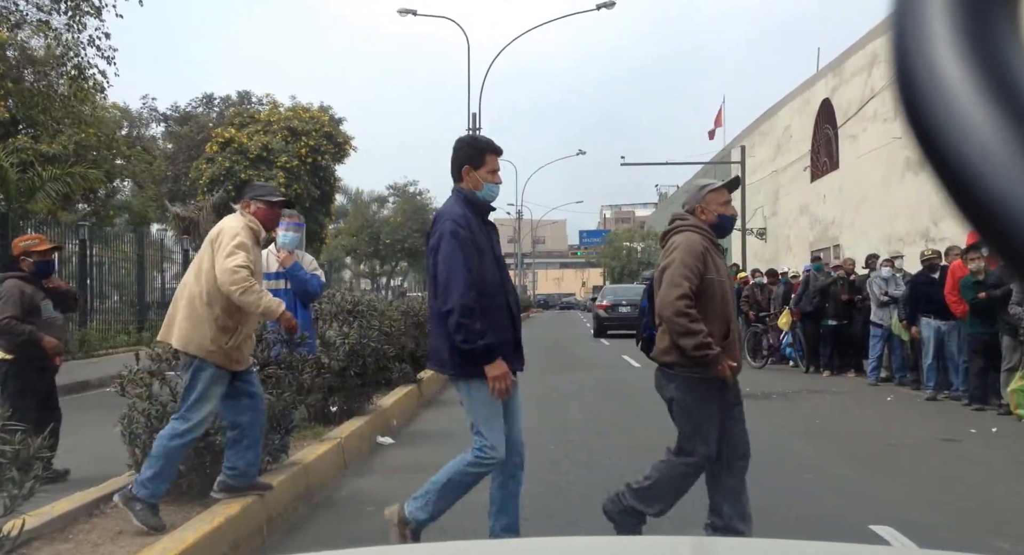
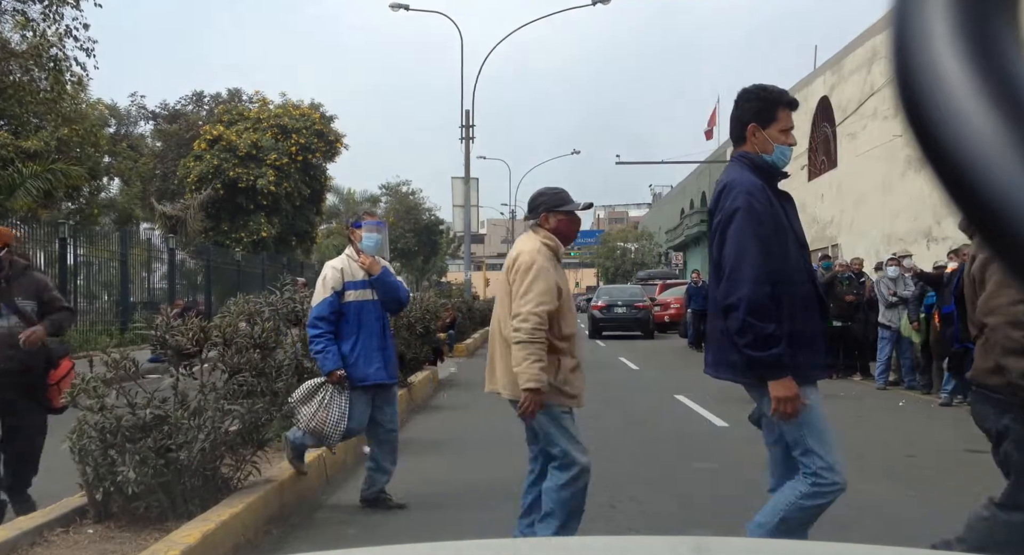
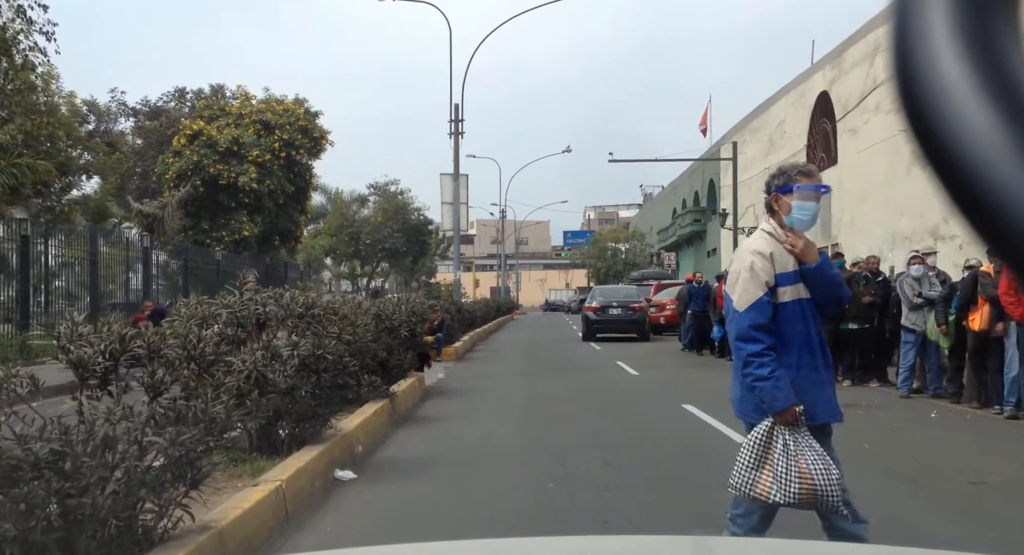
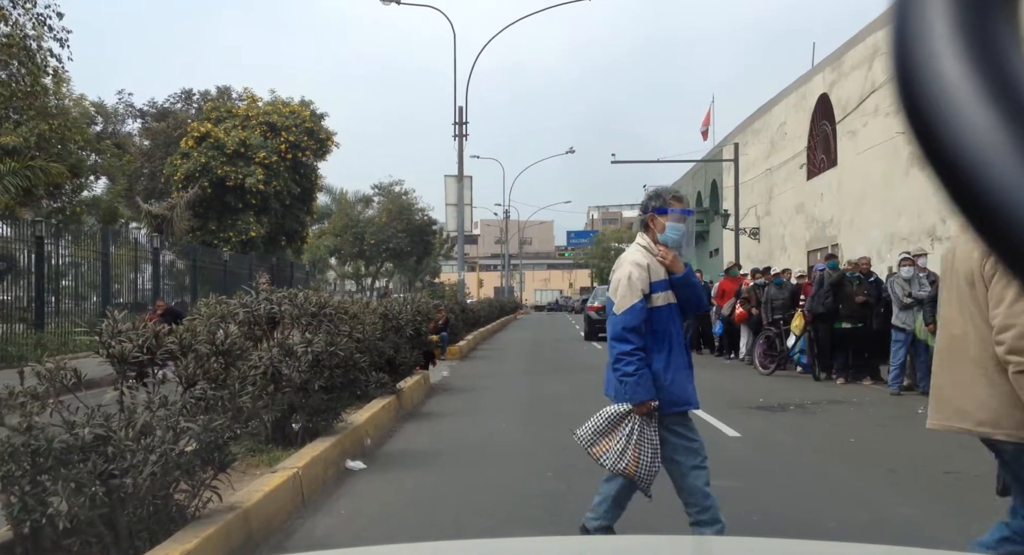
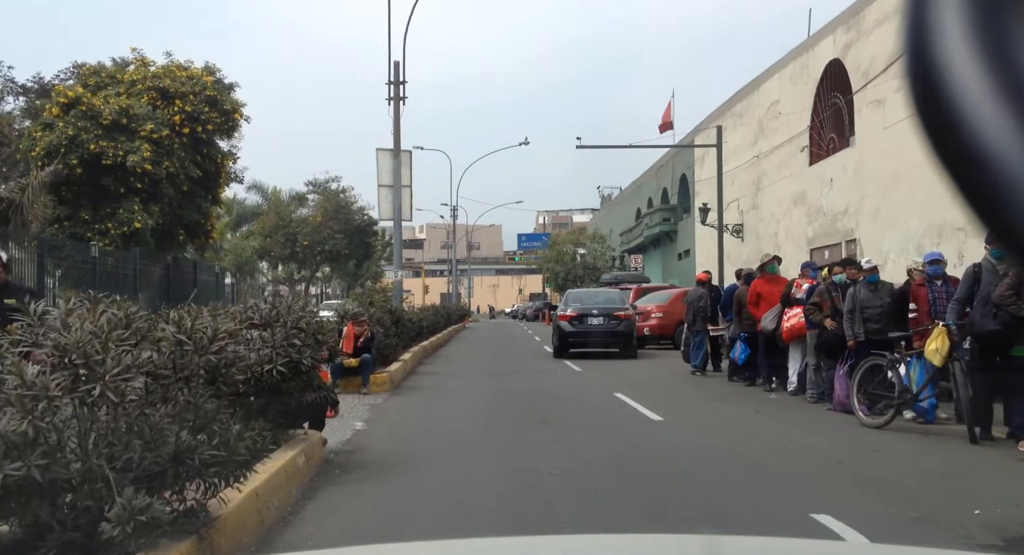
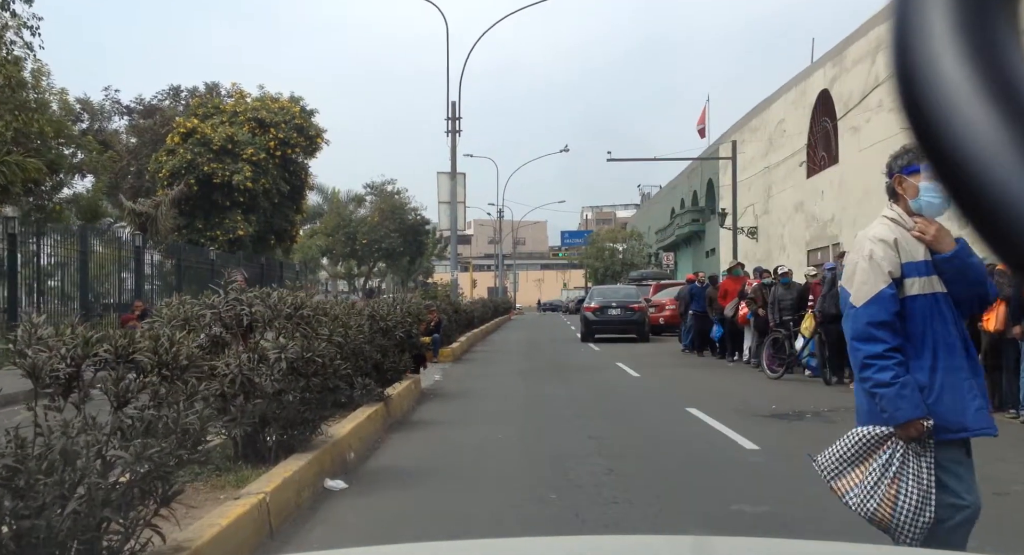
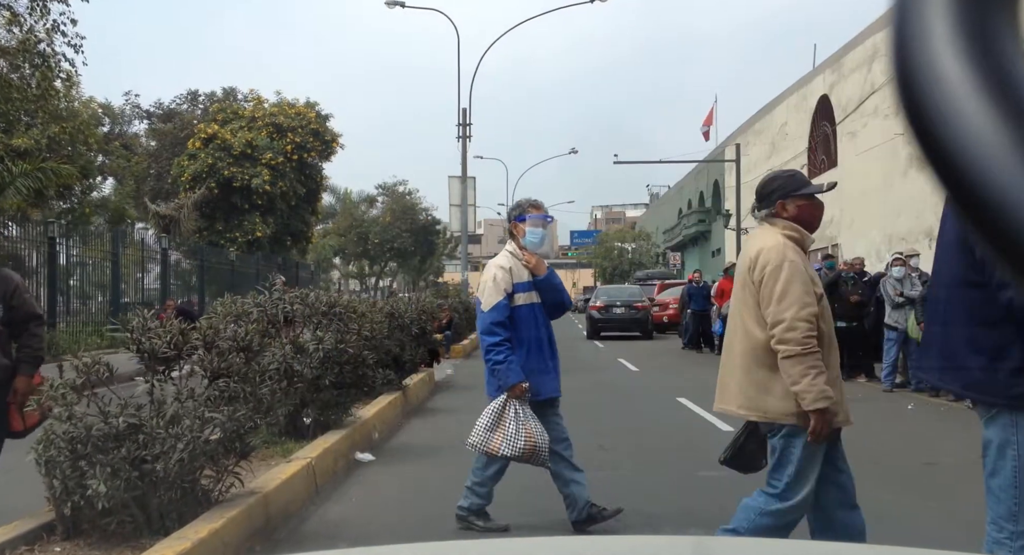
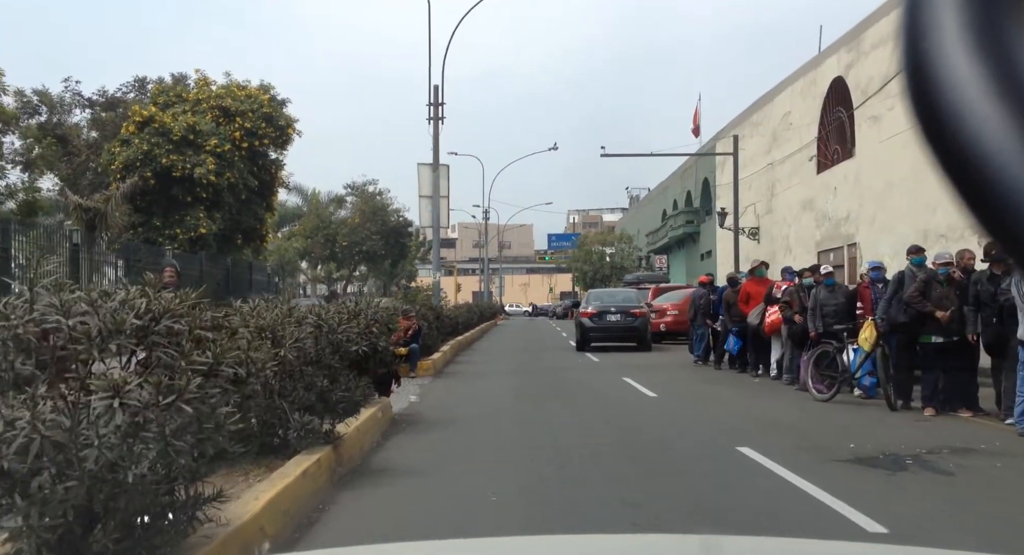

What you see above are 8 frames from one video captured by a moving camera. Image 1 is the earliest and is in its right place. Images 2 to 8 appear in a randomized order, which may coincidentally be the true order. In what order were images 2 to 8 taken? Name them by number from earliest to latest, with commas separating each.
2, 7, 4, 3, 6, 8, 5
